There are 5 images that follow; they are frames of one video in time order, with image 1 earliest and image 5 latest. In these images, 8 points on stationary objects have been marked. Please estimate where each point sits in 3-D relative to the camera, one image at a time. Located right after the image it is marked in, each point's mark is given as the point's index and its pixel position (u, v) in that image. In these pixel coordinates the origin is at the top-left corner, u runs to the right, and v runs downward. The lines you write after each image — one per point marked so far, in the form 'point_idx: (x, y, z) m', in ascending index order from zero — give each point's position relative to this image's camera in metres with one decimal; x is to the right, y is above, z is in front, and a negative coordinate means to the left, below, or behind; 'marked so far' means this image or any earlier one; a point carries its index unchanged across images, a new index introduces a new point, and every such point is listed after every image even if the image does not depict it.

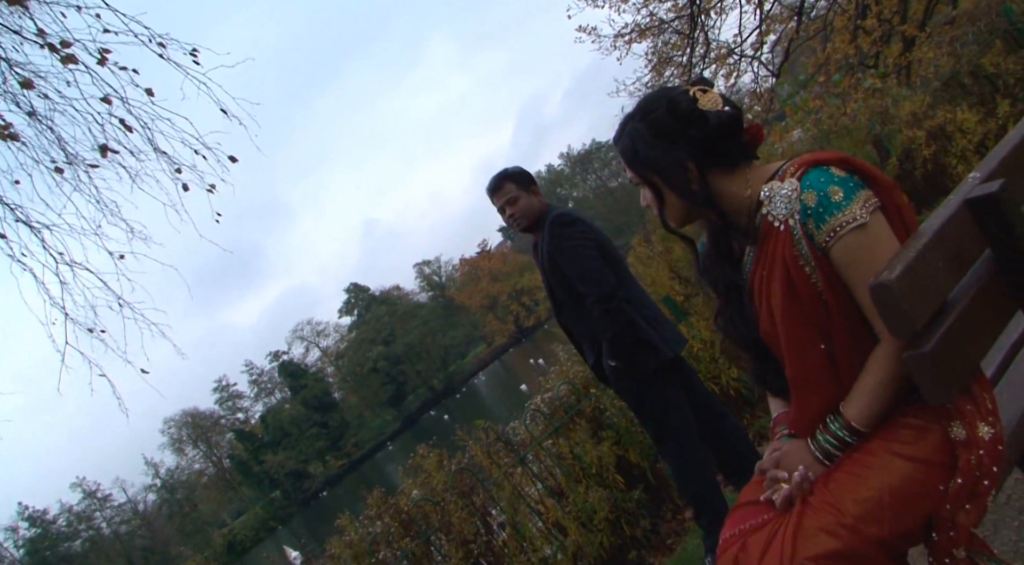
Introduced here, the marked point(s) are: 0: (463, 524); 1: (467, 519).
0: (-0.3, -1.7, +4.7) m
1: (-0.3, -1.7, +4.7) m
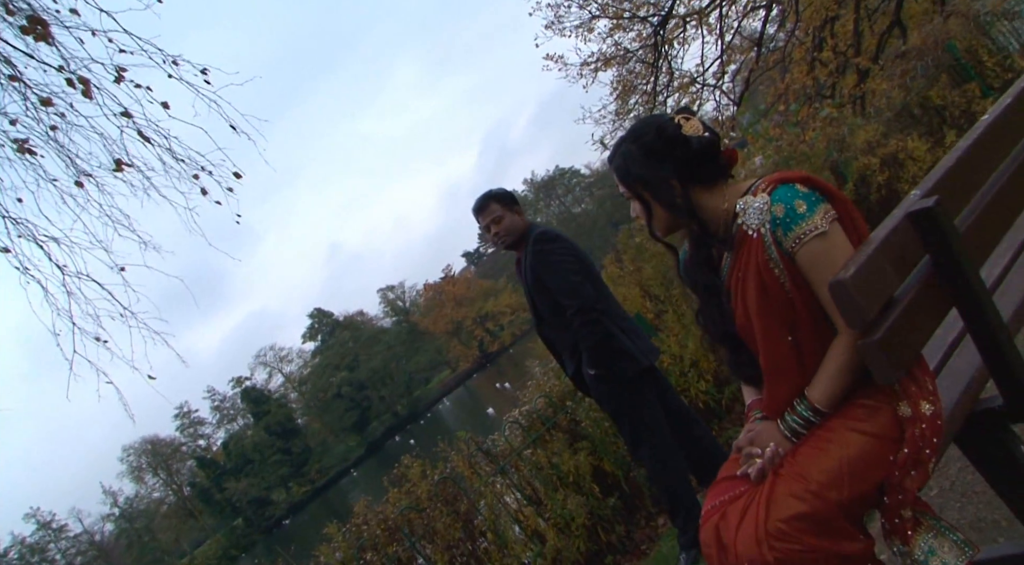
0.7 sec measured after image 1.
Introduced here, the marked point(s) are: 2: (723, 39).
0: (-0.5, -1.8, +4.8) m
1: (-0.5, -1.8, +4.9) m
2: (+3.1, +3.7, +9.9) m
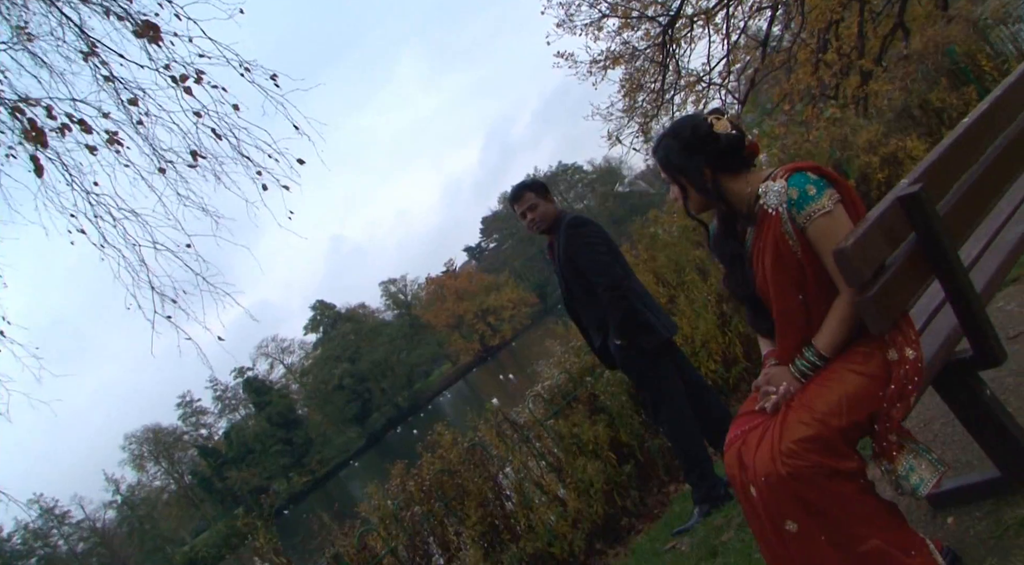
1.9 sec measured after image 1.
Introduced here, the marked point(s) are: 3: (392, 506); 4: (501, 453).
0: (-0.3, -1.7, +5.3) m
1: (-0.3, -1.6, +5.3) m
2: (+3.4, +3.8, +10.3) m
3: (-1.0, -1.8, +5.2) m
4: (-0.1, -1.4, +5.4) m
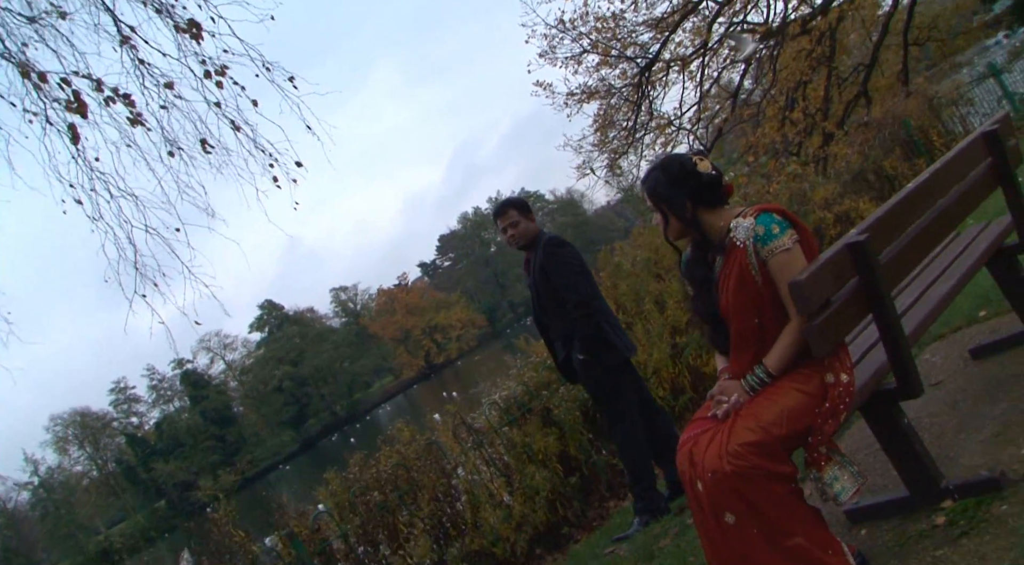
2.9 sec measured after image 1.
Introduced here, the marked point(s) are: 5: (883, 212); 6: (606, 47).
0: (-0.7, -1.7, +5.4) m
1: (-0.7, -1.7, +5.5) m
2: (+3.2, +3.2, +10.9) m
3: (-1.4, -1.7, +5.4) m
4: (-0.5, -1.5, +5.6) m
5: (+1.5, +0.3, +2.7) m
6: (+2.0, +4.8, +13.6) m
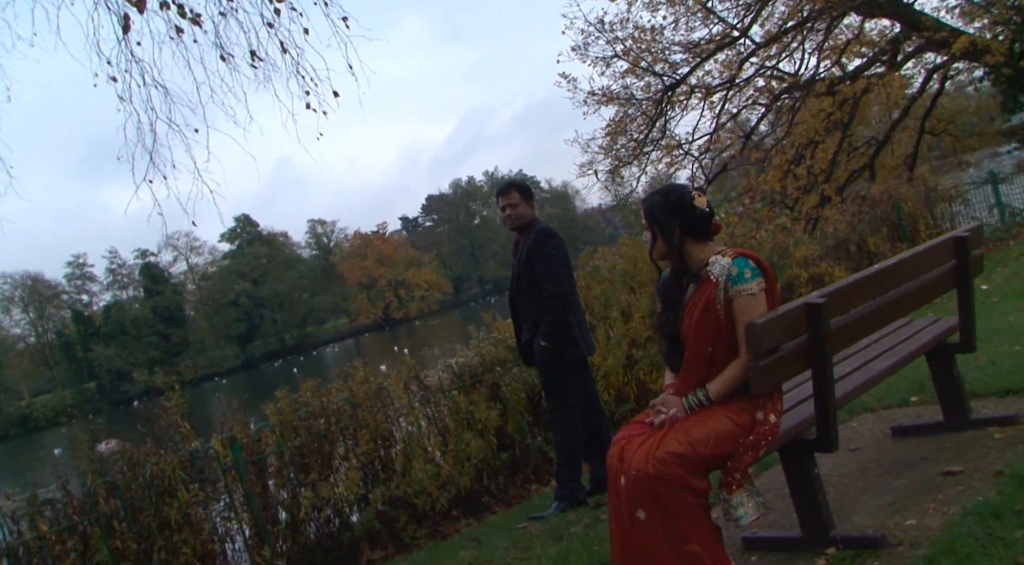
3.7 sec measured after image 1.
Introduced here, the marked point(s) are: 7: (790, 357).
0: (-1.2, -1.3, +5.7) m
1: (-1.2, -1.3, +5.7) m
2: (+3.6, +2.7, +11.1) m
3: (-1.9, -1.2, +5.6) m
4: (-1.0, -1.1, +5.9) m
5: (+1.5, 0.0, +3.0) m
6: (+2.7, +4.6, +13.8) m
7: (+1.2, -0.3, +2.8) m
